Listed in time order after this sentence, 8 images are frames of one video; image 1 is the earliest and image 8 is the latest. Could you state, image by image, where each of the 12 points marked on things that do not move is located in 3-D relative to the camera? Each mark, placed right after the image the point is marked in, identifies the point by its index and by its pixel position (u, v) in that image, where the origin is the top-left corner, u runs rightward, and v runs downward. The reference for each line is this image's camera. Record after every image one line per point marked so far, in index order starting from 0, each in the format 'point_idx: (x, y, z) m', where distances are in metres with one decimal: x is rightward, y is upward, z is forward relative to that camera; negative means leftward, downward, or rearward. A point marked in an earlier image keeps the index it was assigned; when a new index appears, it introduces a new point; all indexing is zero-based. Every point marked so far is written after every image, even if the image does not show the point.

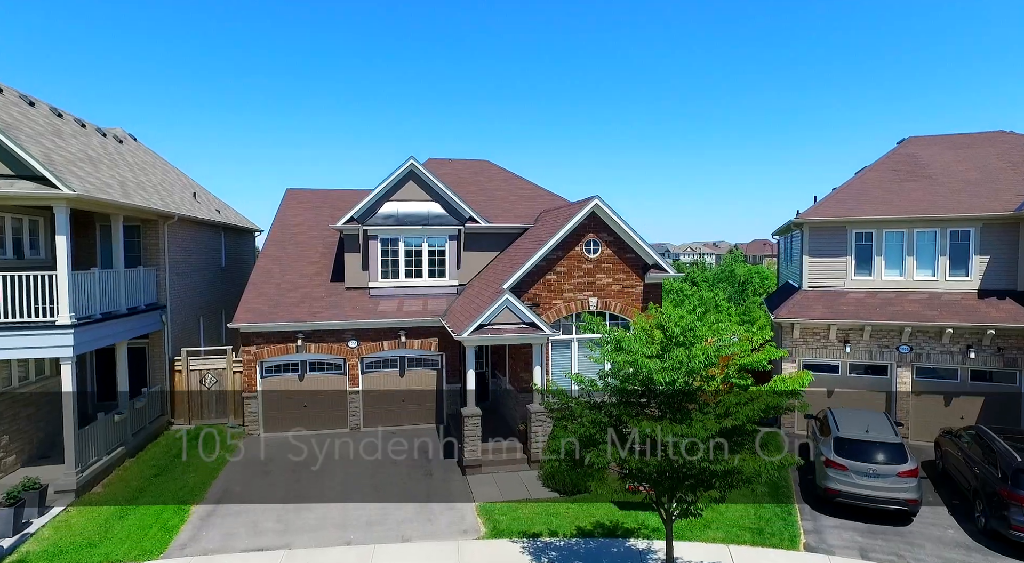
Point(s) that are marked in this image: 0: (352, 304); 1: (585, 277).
0: (-4.7, -0.7, +18.7) m
1: (+1.9, +0.1, +16.4) m
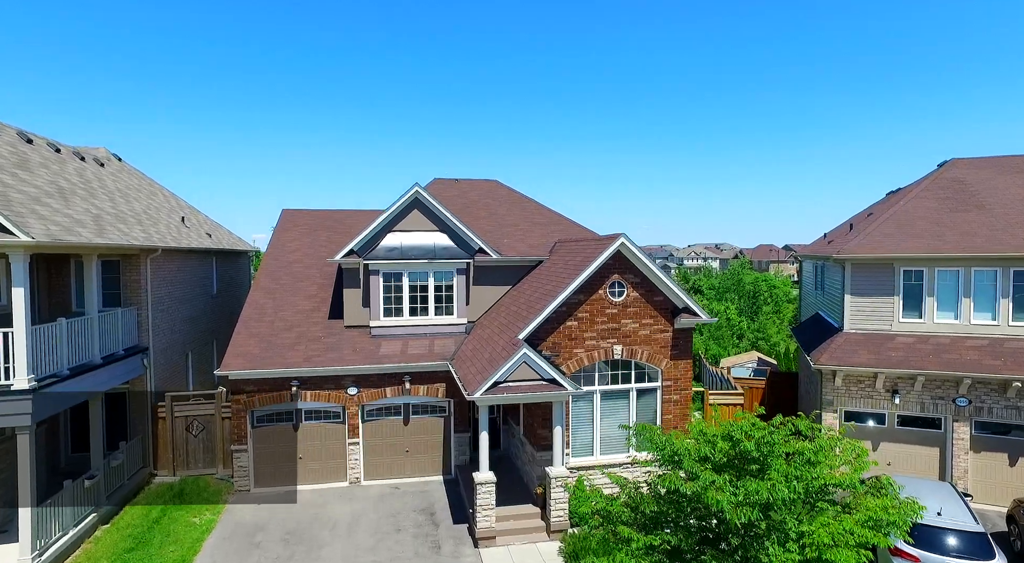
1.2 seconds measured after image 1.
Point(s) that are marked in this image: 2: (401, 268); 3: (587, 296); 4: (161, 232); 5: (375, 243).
0: (-4.3, -1.7, +17.1) m
1: (+2.3, -1.0, +14.9) m
2: (-3.0, +0.4, +17.6) m
3: (+1.7, -0.3, +14.7) m
4: (-9.9, +1.5, +18.1) m
5: (-3.8, +1.0, +17.5) m
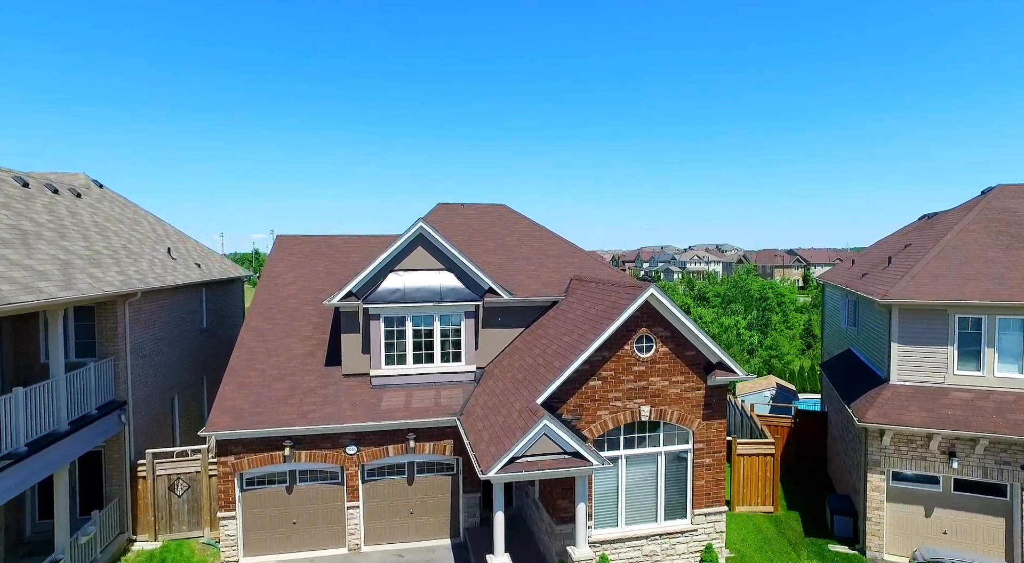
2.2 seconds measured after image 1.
0: (-4.0, -2.8, +15.6) m
1: (+2.6, -2.1, +13.4) m
2: (-2.7, -0.7, +16.1) m
3: (+2.1, -1.4, +13.2) m
4: (-9.6, +0.3, +16.6) m
5: (-3.4, -0.1, +16.0) m
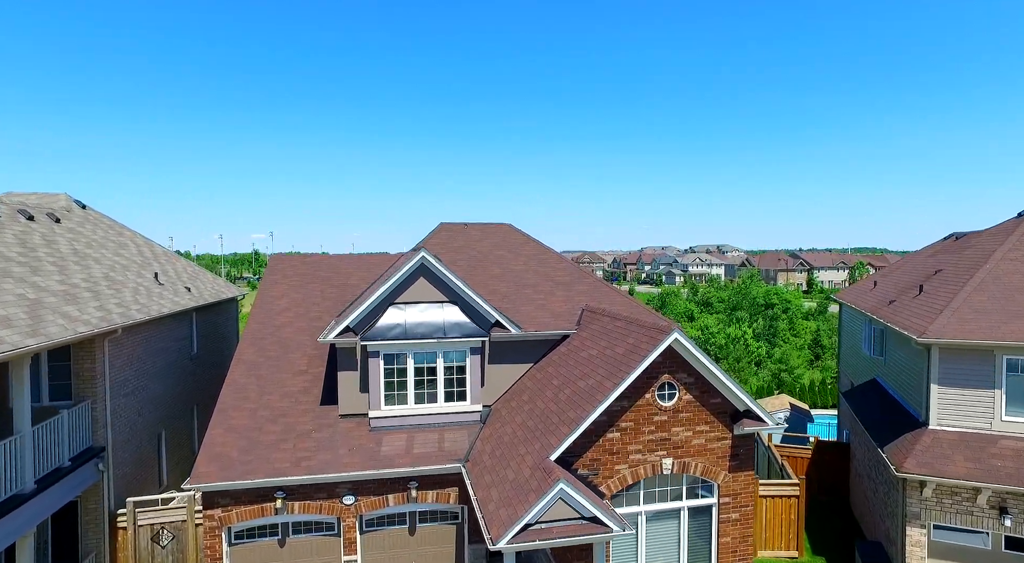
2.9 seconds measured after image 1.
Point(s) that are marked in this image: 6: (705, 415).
0: (-3.8, -3.6, +14.5) m
1: (+2.8, -2.9, +12.3) m
2: (-2.5, -1.6, +15.0) m
3: (+2.3, -2.2, +12.1) m
4: (-9.4, -0.5, +15.5) m
5: (-3.2, -0.9, +14.9) m
6: (+3.8, -2.6, +12.5) m
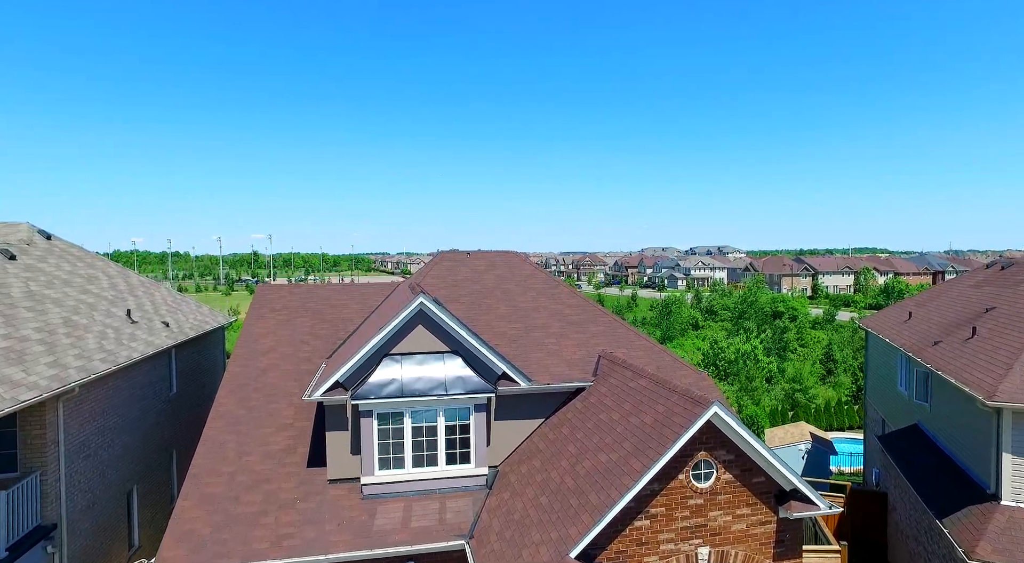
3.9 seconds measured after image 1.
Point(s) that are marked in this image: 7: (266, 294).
0: (-3.6, -4.7, +12.9) m
1: (+3.0, -3.9, +10.6) m
2: (-2.3, -2.6, +13.3) m
3: (+2.5, -3.3, +10.4) m
4: (-9.2, -1.5, +13.8) m
5: (-3.0, -1.9, +13.2) m
6: (+4.0, -3.6, +10.8) m
7: (-7.7, -0.4, +20.0) m
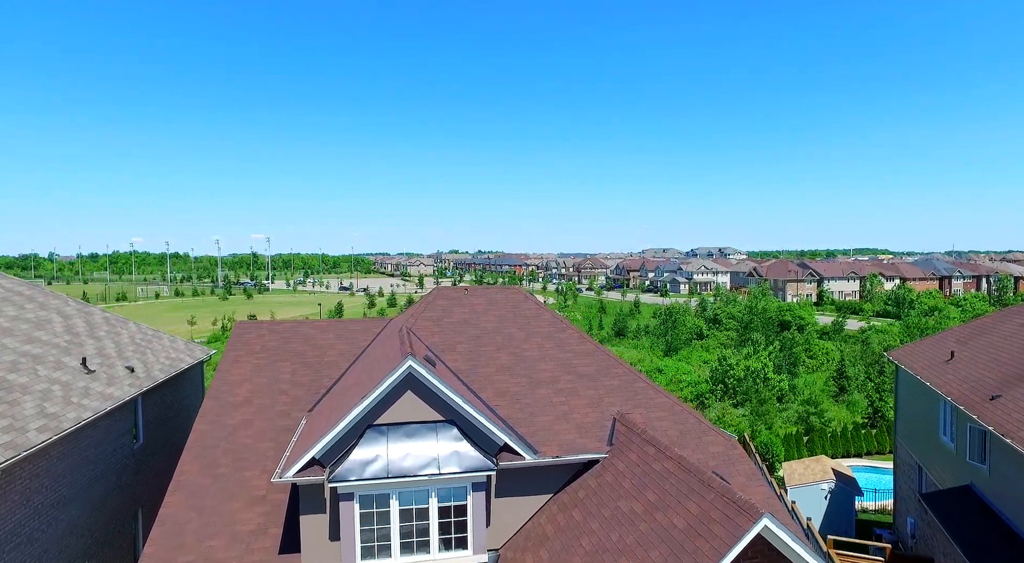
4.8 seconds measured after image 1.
0: (-3.5, -5.7, +11.0) m
1: (+3.1, -5.0, +8.7) m
2: (-2.2, -3.7, +11.4) m
3: (+2.5, -4.4, +8.6) m
4: (-9.1, -2.6, +12.0) m
5: (-3.0, -3.0, +11.4) m
6: (+4.1, -4.7, +8.9) m
7: (-7.6, -1.5, +18.1) m
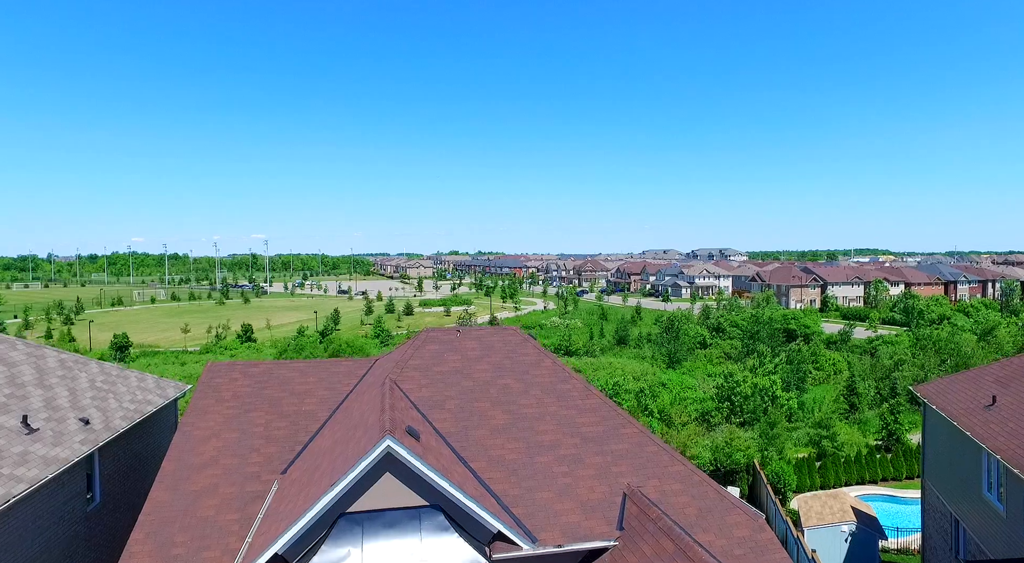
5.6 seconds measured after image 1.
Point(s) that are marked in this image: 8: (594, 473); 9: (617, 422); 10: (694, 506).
0: (-3.6, -6.8, +9.3) m
1: (+3.0, -6.0, +7.1) m
2: (-2.3, -4.7, +9.8) m
3: (+2.5, -5.4, +6.9) m
4: (-9.2, -3.6, +10.3) m
5: (-3.0, -4.0, +9.7) m
6: (+4.0, -5.7, +7.3) m
7: (-7.7, -2.5, +16.4) m
8: (+1.5, -3.6, +12.1) m
9: (+2.2, -2.9, +13.3) m
10: (+3.3, -4.1, +11.6) m
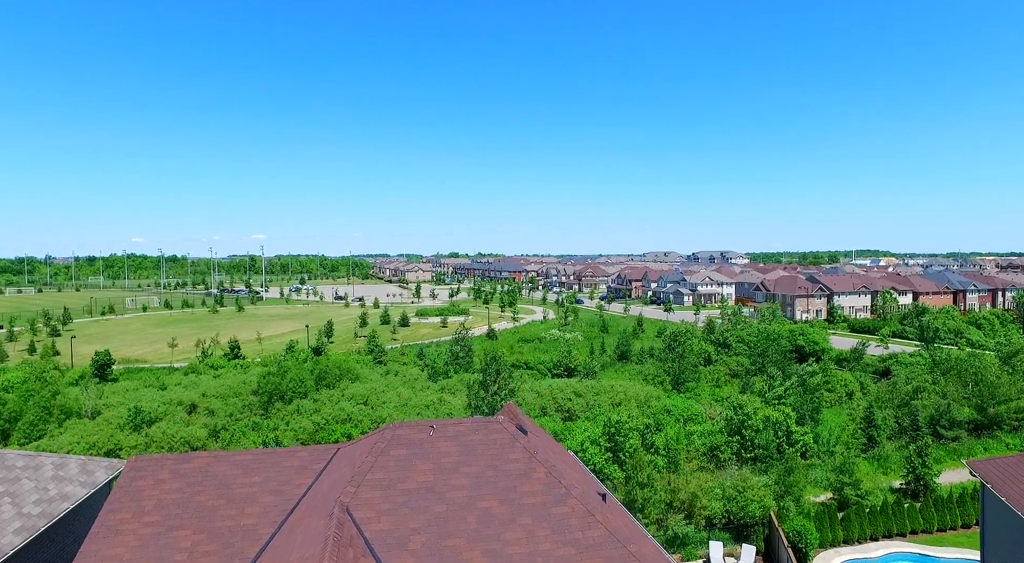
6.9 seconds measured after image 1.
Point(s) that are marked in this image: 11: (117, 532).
0: (-3.9, -8.5, +6.4) m
1: (+2.7, -7.8, +4.1) m
2: (-2.6, -6.4, +6.8) m
3: (+2.2, -7.1, +3.9) m
4: (-9.5, -5.3, +7.3) m
5: (-3.3, -5.7, +6.7) m
6: (+3.7, -7.4, +4.3) m
7: (-8.0, -4.2, +13.5) m
8: (+1.2, -5.3, +9.1) m
9: (+1.9, -4.7, +10.4) m
10: (+3.0, -5.8, +8.6) m
11: (-7.7, -4.9, +12.5) m
